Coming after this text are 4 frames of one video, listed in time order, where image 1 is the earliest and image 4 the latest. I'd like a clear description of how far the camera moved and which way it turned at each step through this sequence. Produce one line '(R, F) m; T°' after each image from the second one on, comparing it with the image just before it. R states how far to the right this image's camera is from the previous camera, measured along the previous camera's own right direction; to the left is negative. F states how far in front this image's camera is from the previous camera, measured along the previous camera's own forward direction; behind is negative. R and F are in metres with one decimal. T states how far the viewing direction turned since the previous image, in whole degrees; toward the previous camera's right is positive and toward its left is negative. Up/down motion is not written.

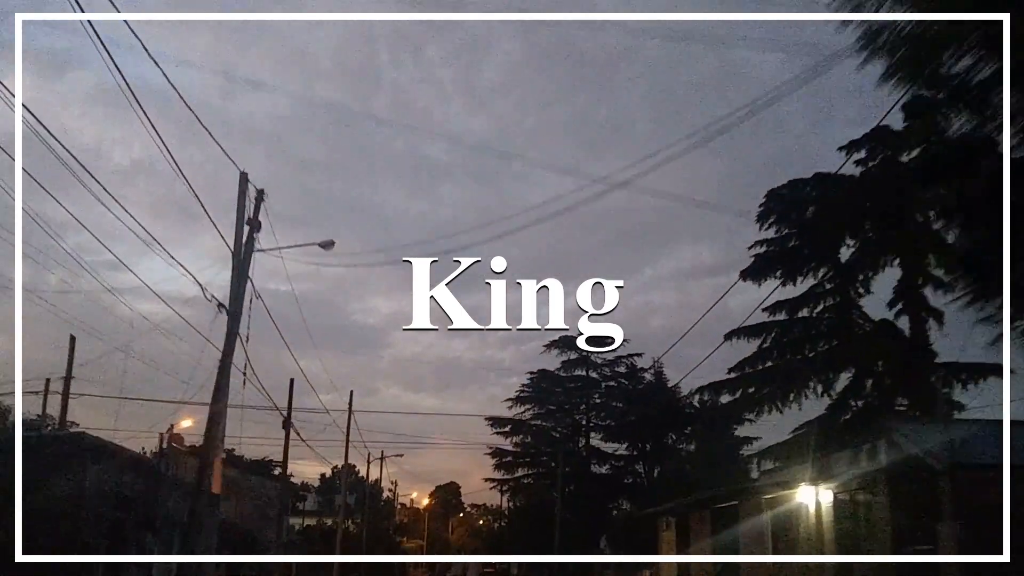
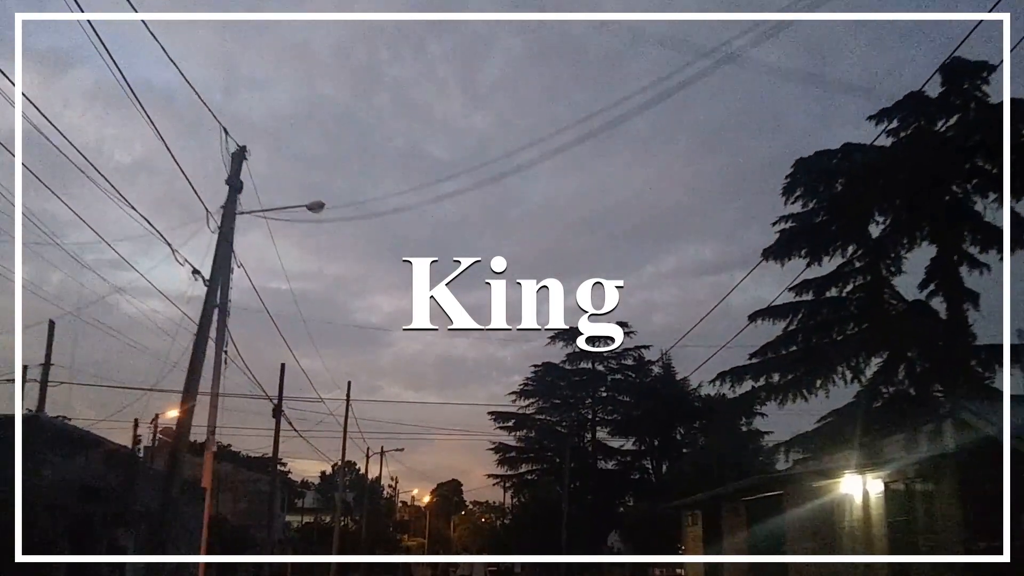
(-0.1, +1.2) m; 0°
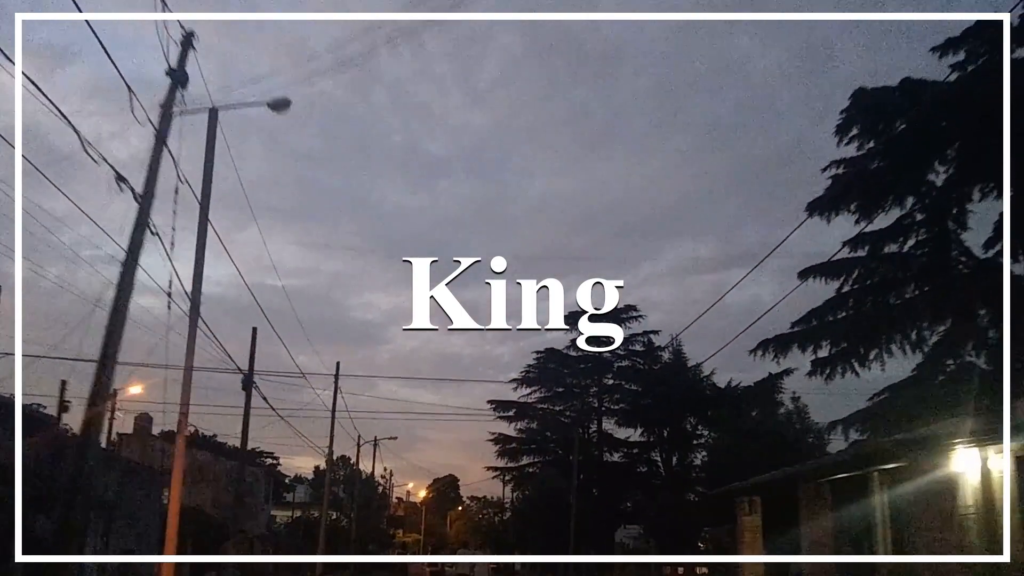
(-0.2, +2.3) m; 0°
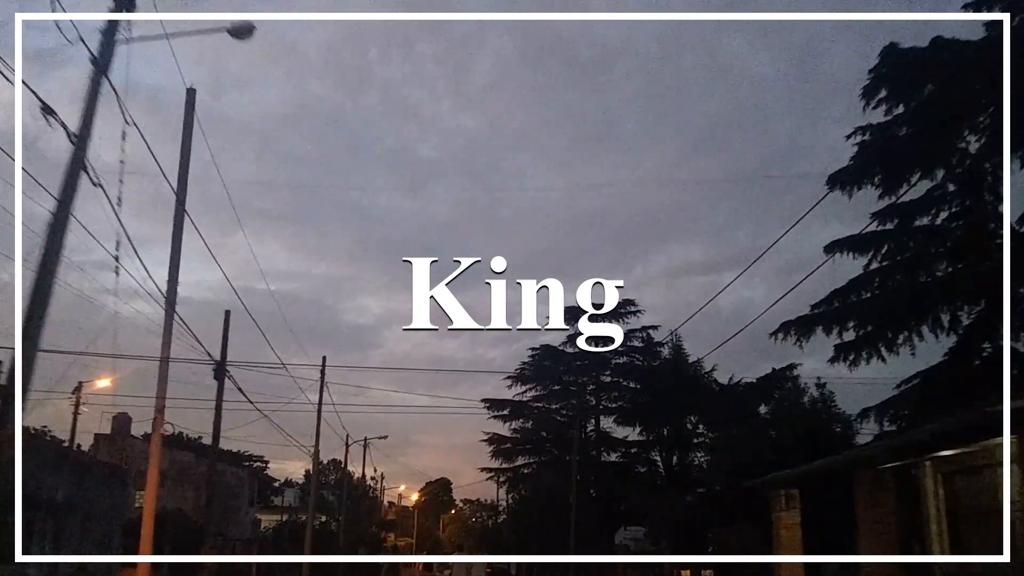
(-0.1, +1.2) m; 0°
